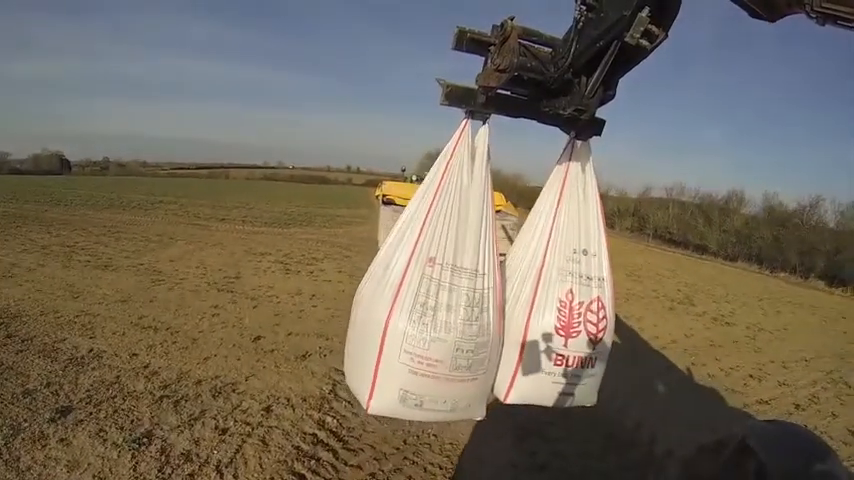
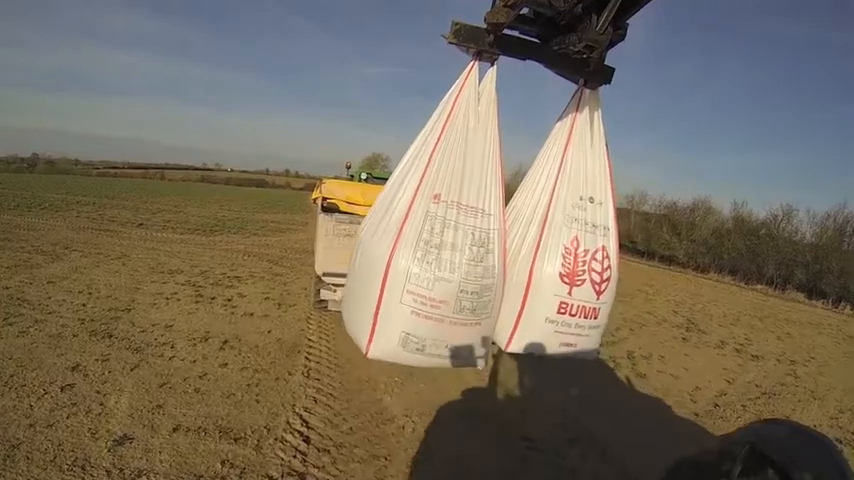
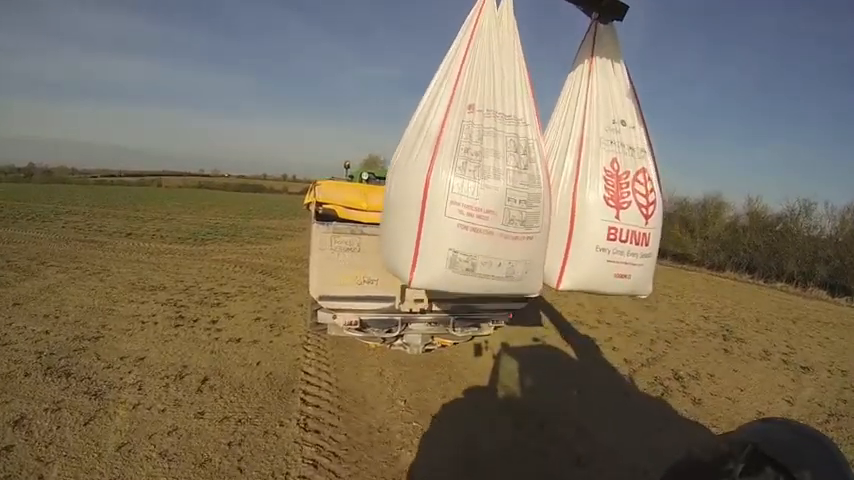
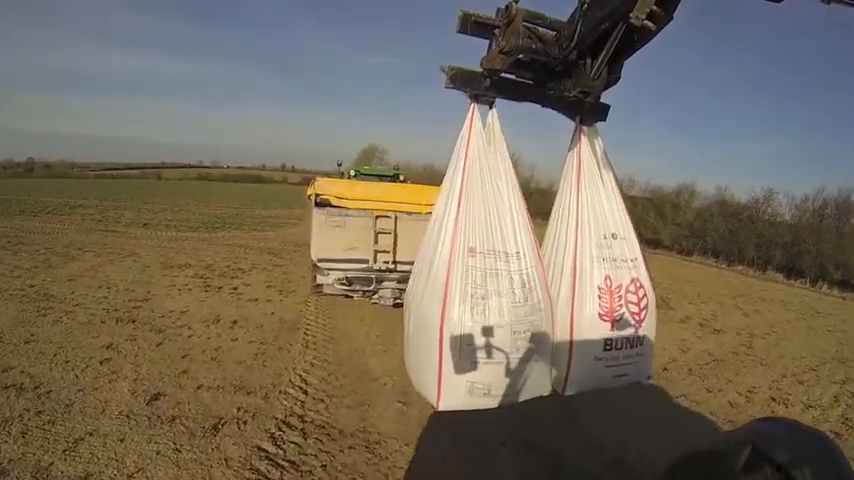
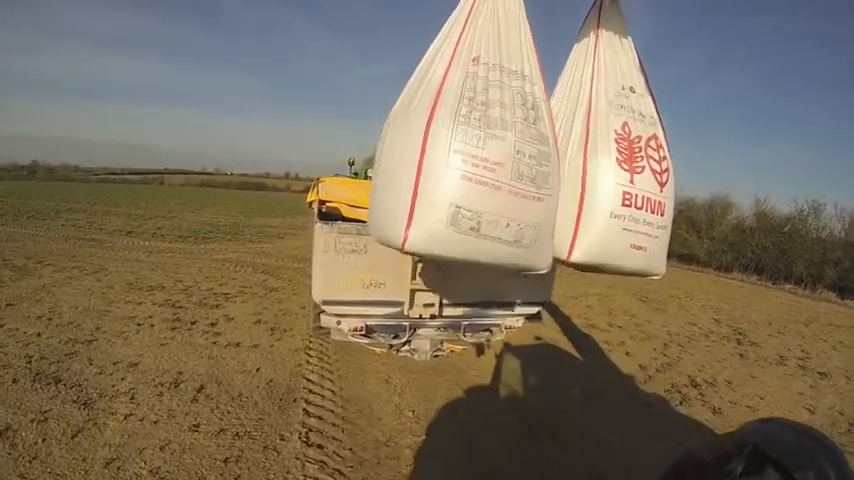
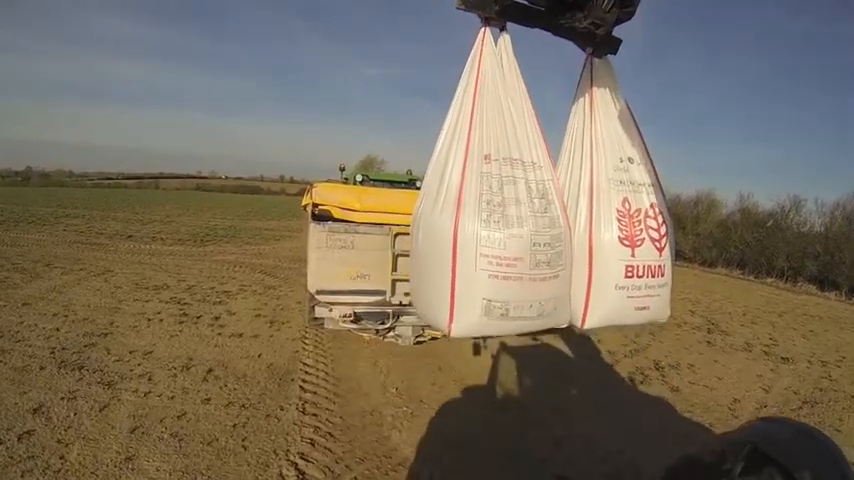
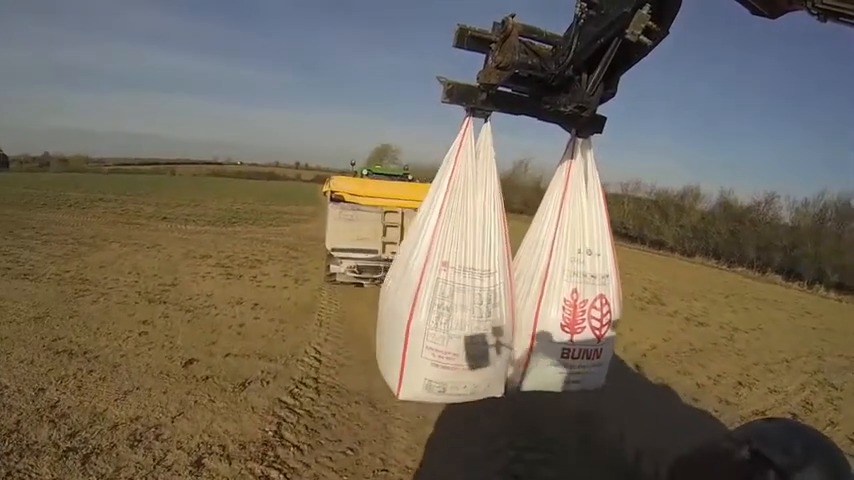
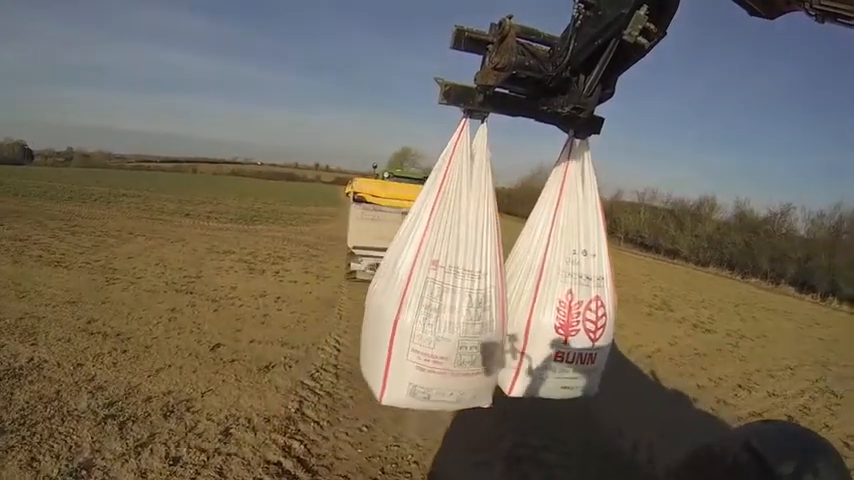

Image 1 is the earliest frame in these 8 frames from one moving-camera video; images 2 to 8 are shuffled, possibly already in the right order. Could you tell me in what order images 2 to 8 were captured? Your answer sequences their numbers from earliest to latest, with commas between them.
8, 7, 4, 2, 6, 3, 5
